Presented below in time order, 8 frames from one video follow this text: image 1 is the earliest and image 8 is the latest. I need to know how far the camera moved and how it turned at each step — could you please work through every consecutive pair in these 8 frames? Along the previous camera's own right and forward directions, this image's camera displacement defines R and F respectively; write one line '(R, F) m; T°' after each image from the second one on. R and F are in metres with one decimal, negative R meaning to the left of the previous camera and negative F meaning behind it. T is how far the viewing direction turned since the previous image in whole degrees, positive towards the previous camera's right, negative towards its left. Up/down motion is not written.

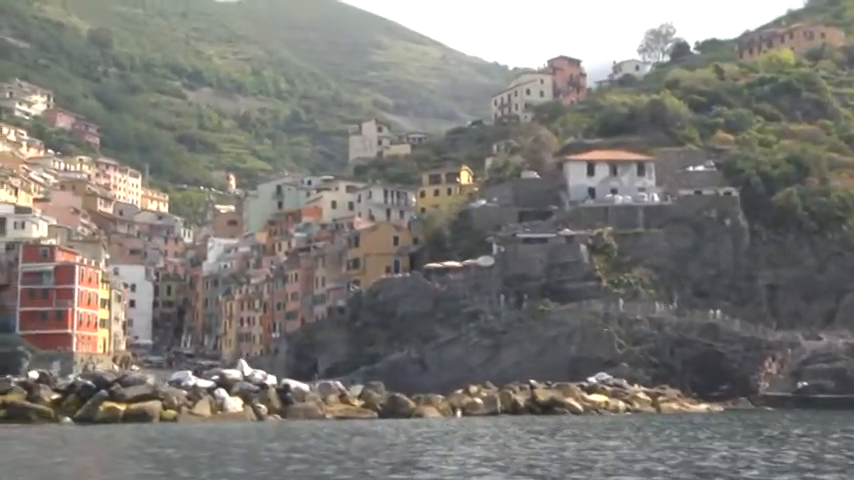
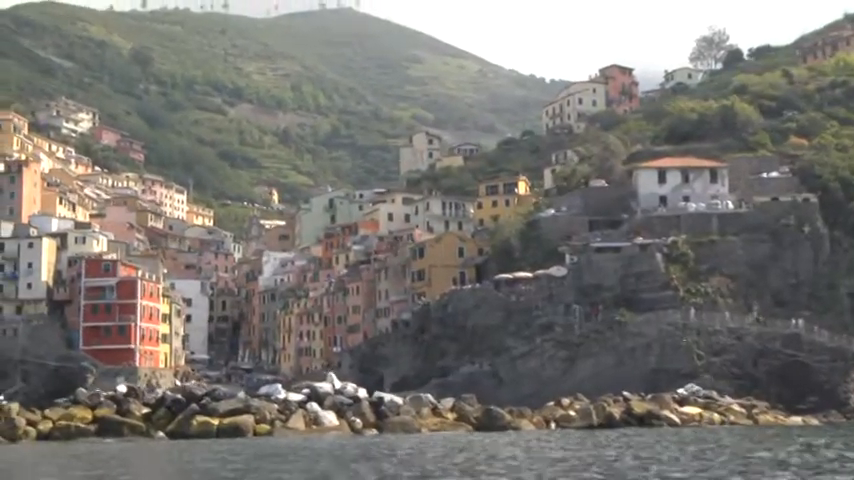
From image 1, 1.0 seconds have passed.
(-2.9, +1.4) m; -2°
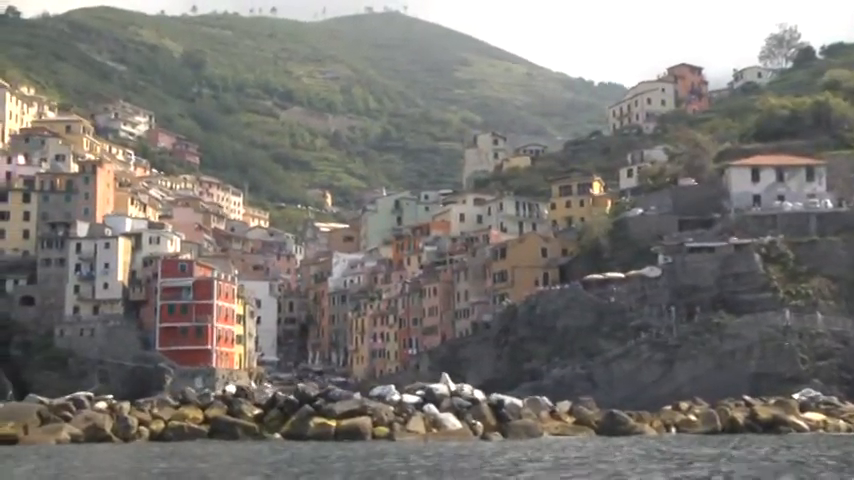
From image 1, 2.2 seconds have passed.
(-3.6, +1.8) m; -2°
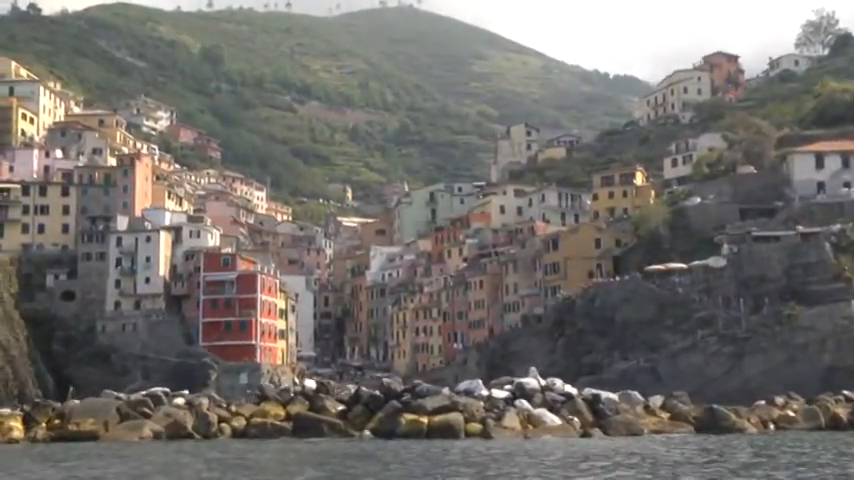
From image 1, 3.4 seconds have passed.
(-3.5, +2.1) m; -1°
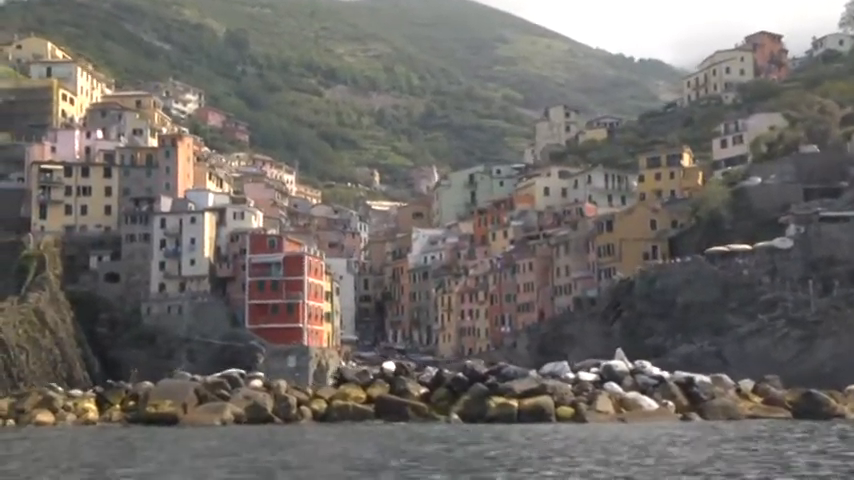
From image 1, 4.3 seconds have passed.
(-2.8, +1.7) m; -1°
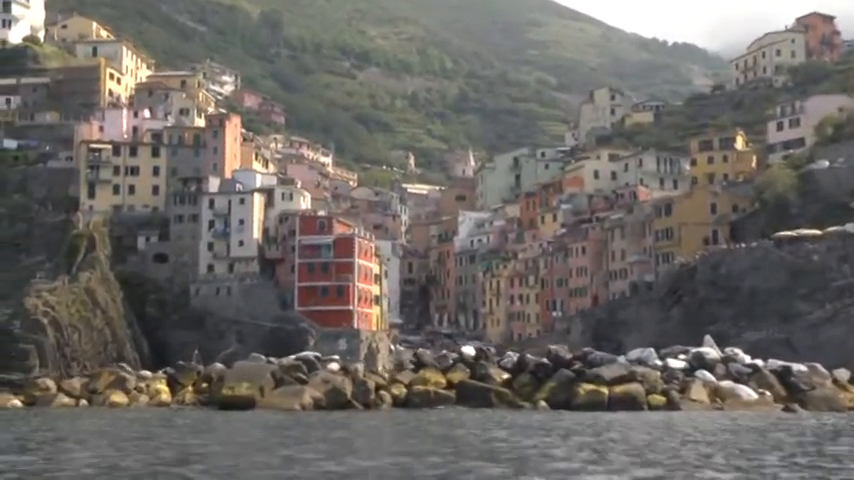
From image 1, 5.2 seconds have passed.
(-2.4, +1.6) m; -1°
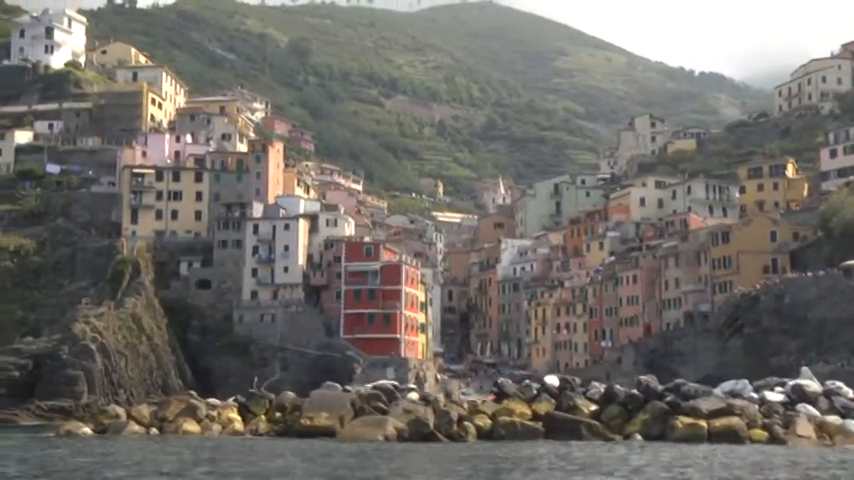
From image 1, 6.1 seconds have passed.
(-2.6, +1.7) m; -1°
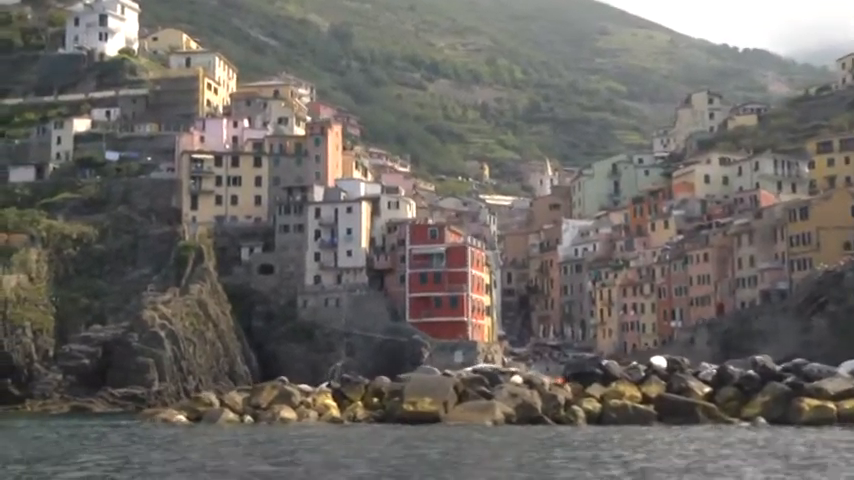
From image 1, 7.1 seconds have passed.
(-2.4, +1.7) m; -2°
